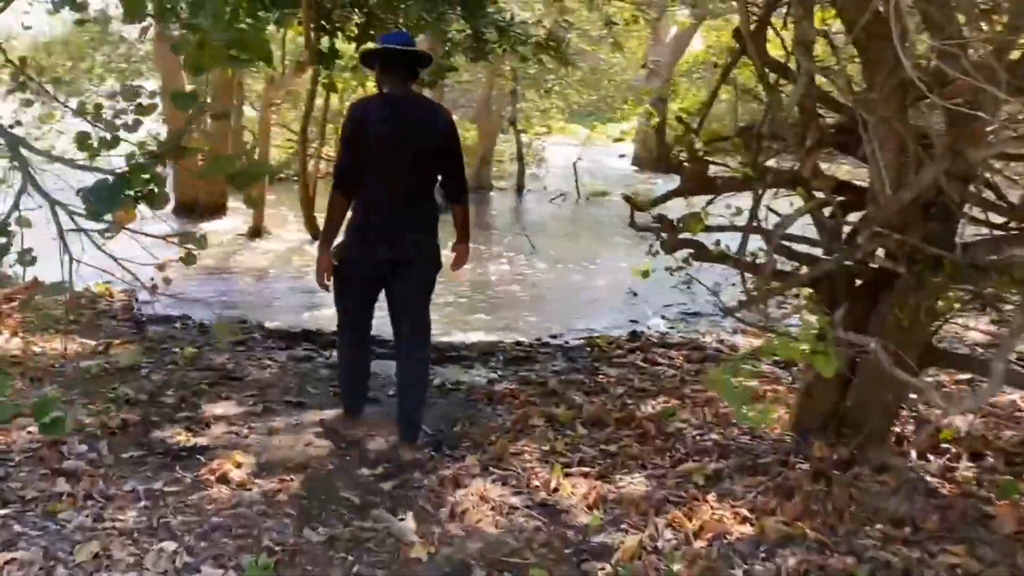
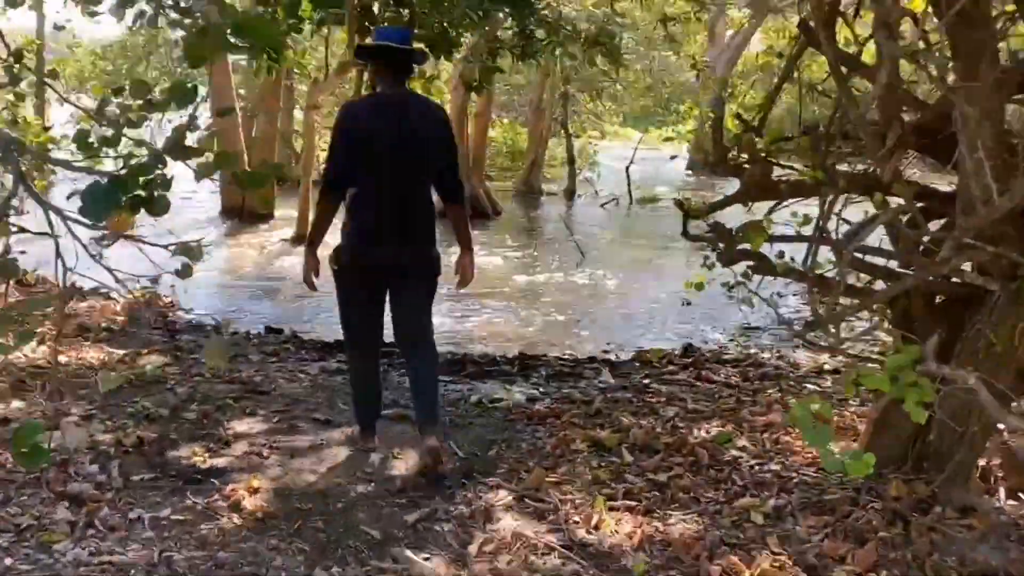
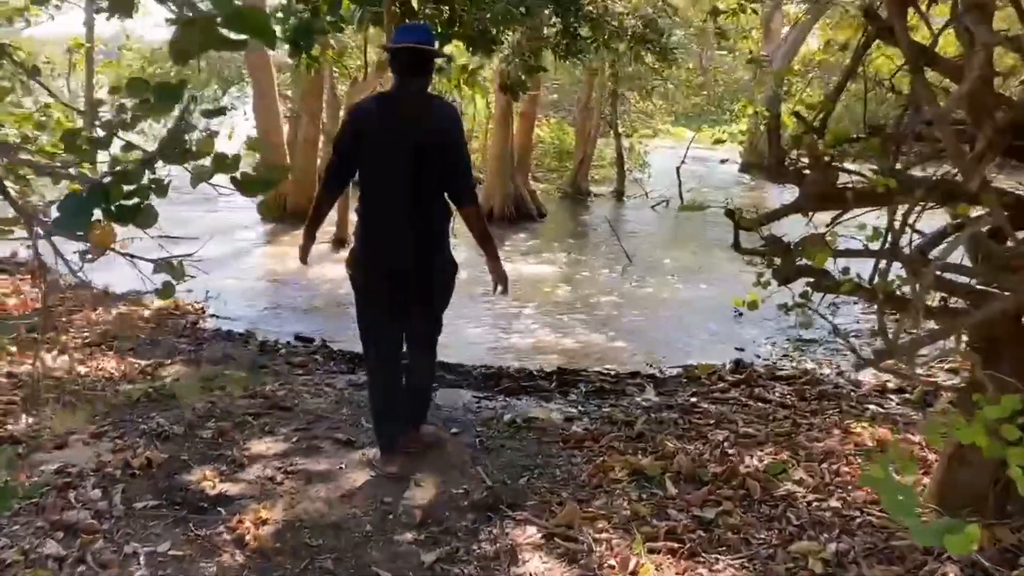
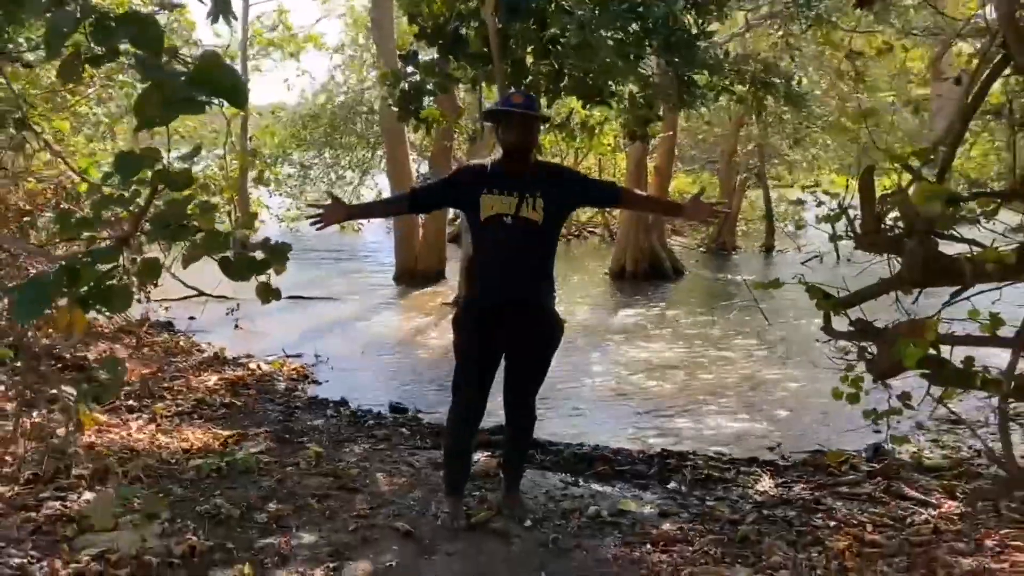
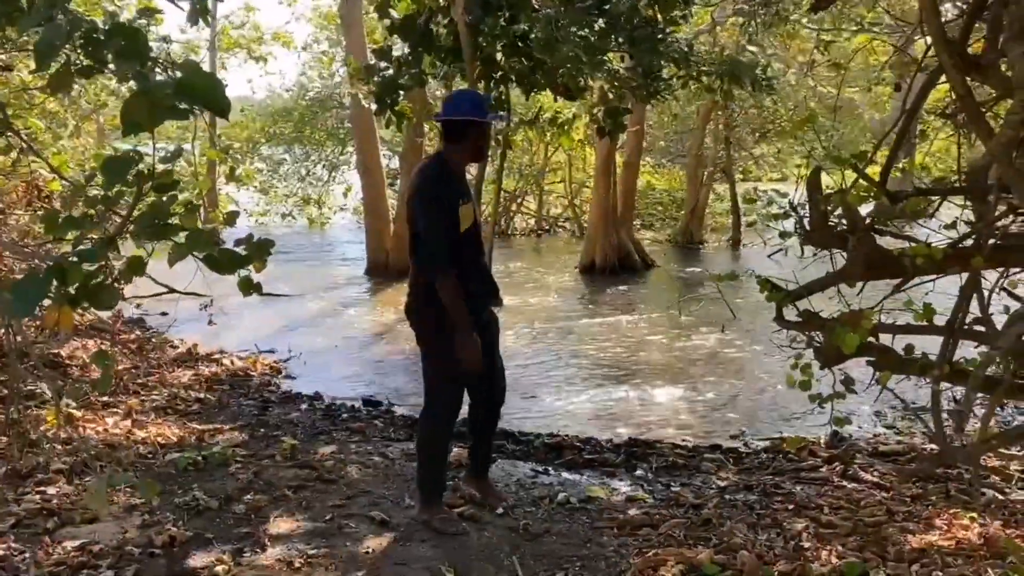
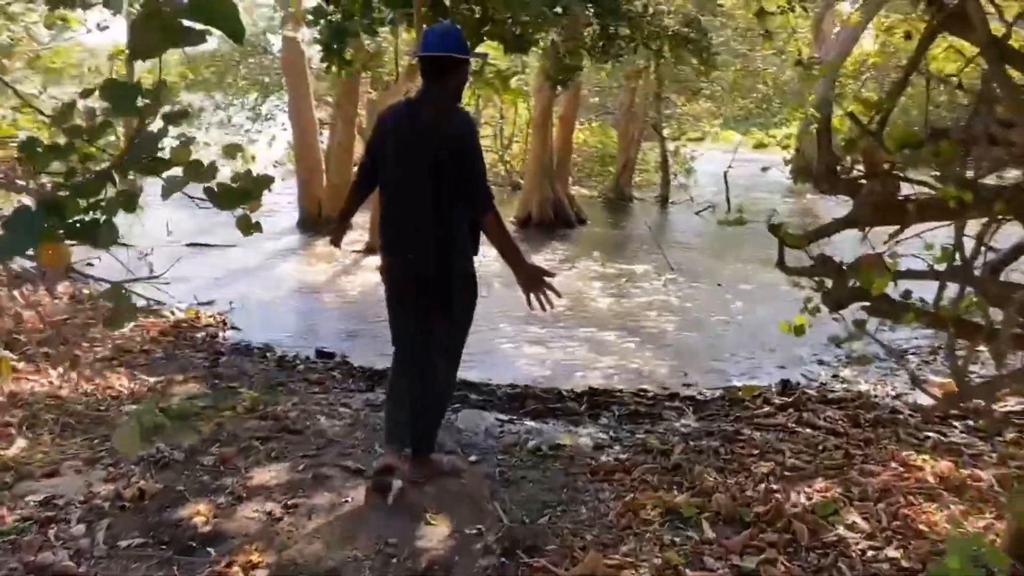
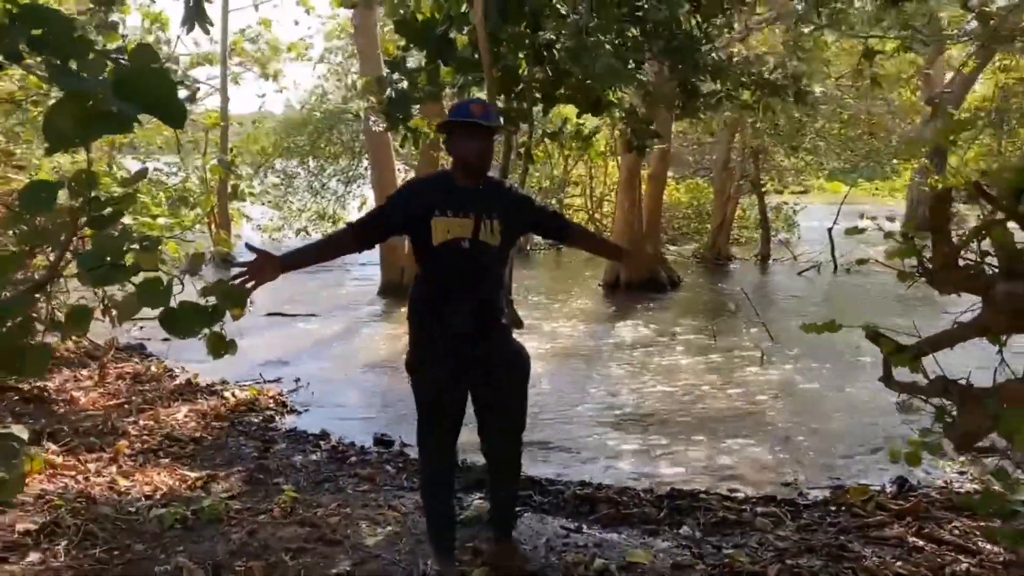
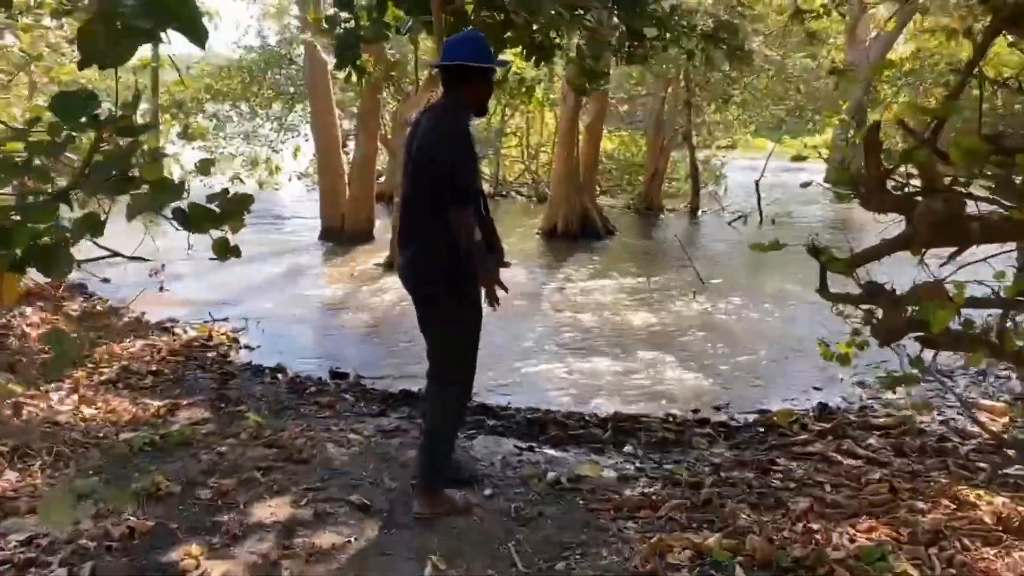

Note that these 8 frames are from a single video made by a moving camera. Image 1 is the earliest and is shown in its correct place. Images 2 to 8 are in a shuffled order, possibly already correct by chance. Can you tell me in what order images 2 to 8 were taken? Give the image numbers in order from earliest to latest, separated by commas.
2, 3, 6, 8, 7, 4, 5
